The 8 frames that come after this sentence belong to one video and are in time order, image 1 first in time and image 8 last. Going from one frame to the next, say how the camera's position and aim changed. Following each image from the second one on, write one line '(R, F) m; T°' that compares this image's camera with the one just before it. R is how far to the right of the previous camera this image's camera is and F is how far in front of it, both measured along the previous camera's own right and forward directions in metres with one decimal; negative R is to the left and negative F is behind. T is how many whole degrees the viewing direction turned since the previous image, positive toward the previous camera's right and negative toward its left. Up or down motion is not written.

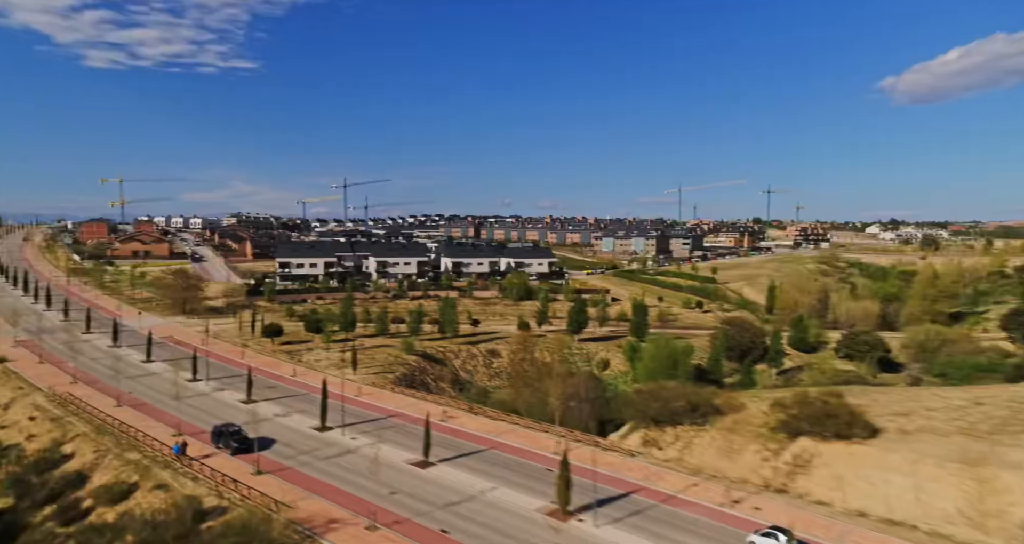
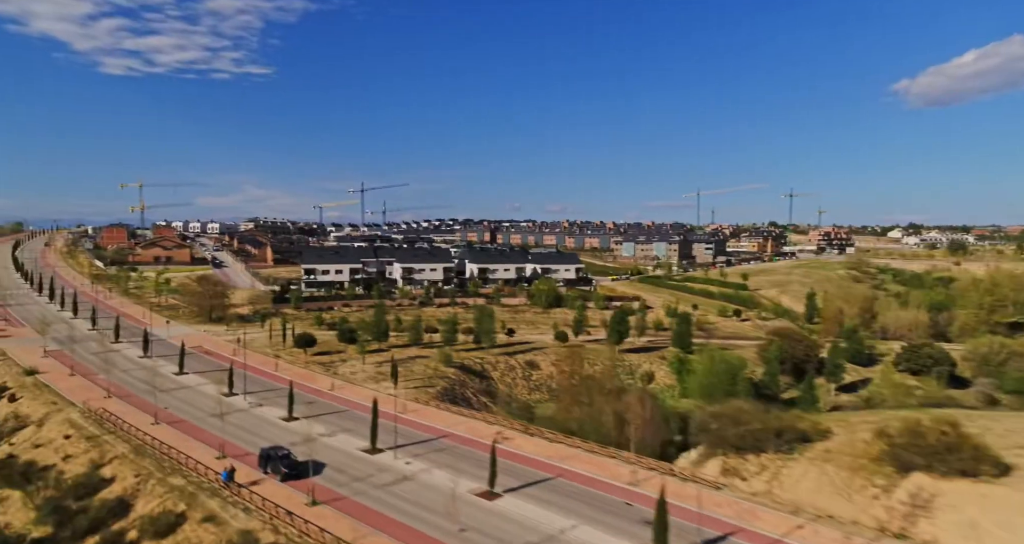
(-1.3, +1.0) m; -1°
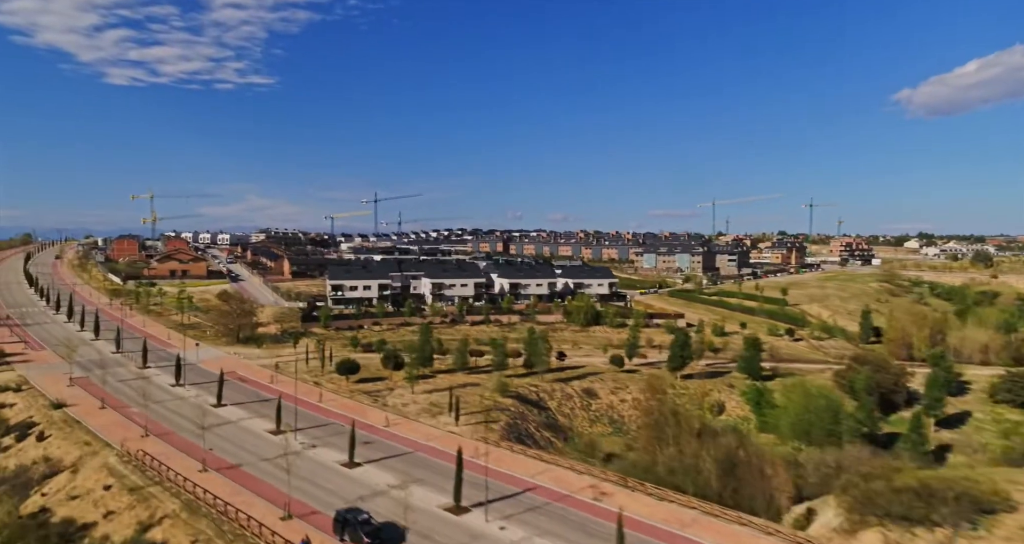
(-2.3, +2.0) m; 0°
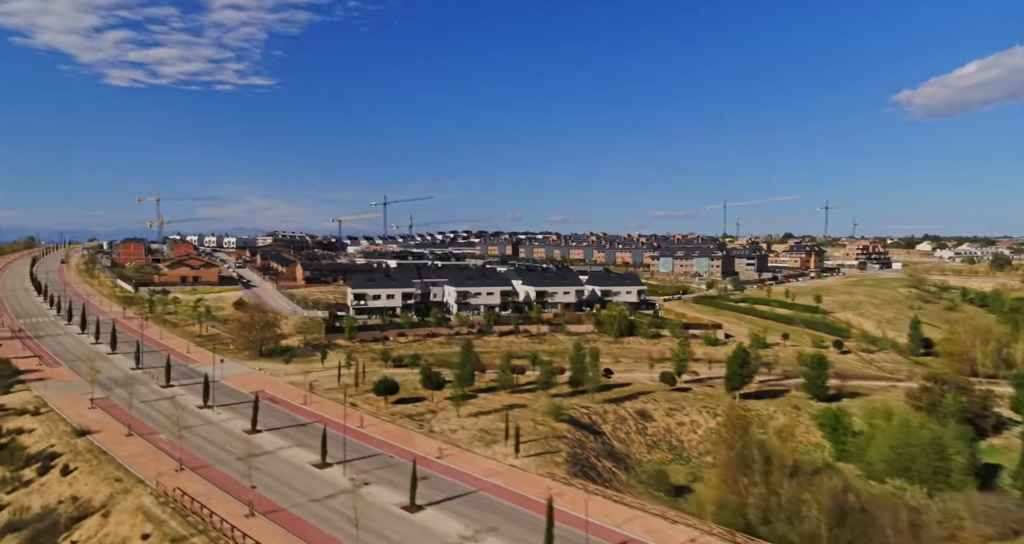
(-1.9, +1.8) m; 0°
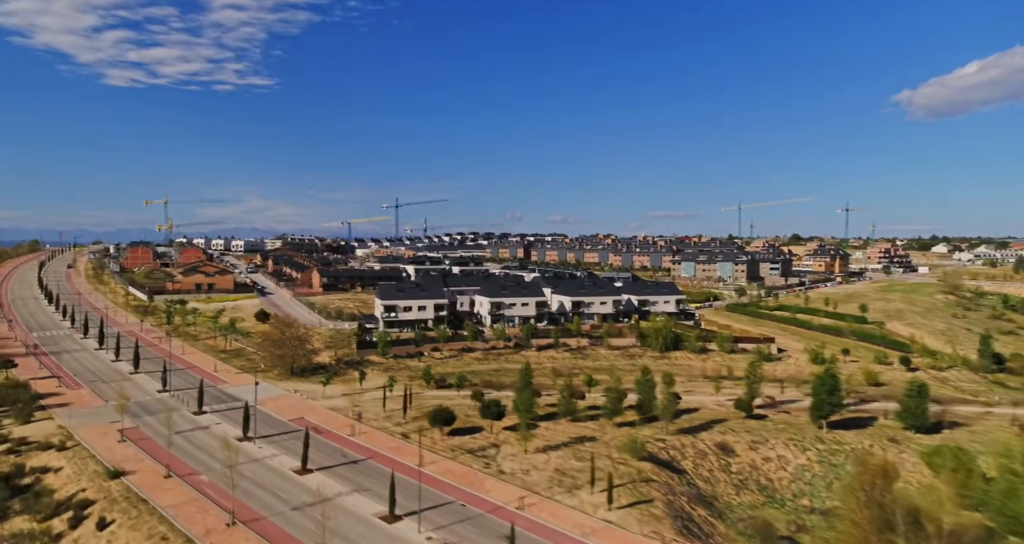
(-2.5, +2.3) m; 0°
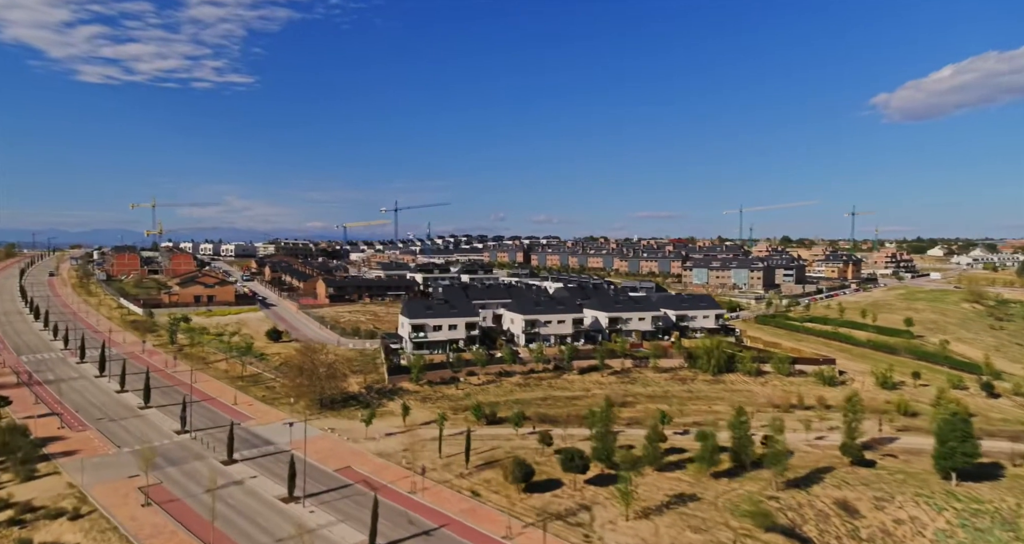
(-3.3, +3.3) m; +1°
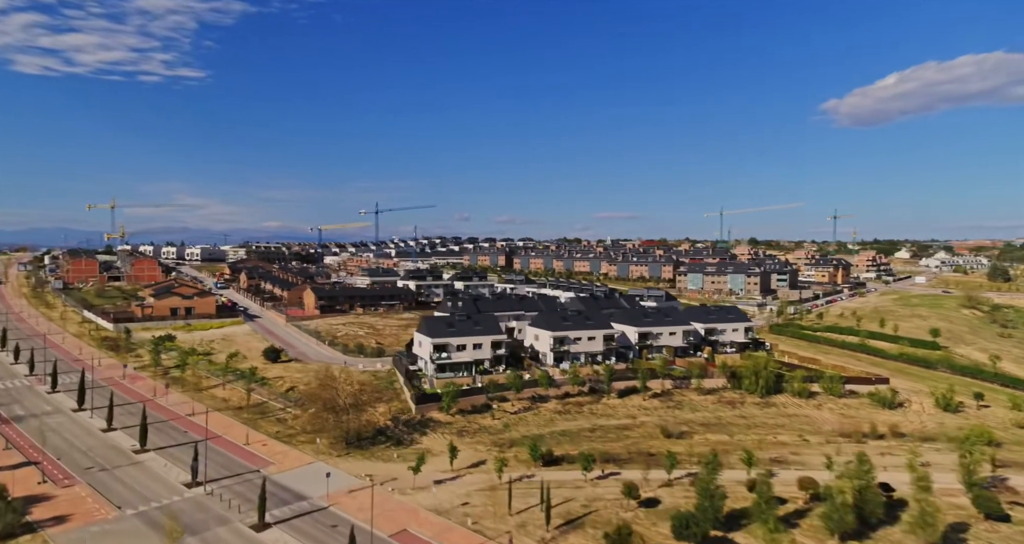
(-3.8, +3.6) m; +3°
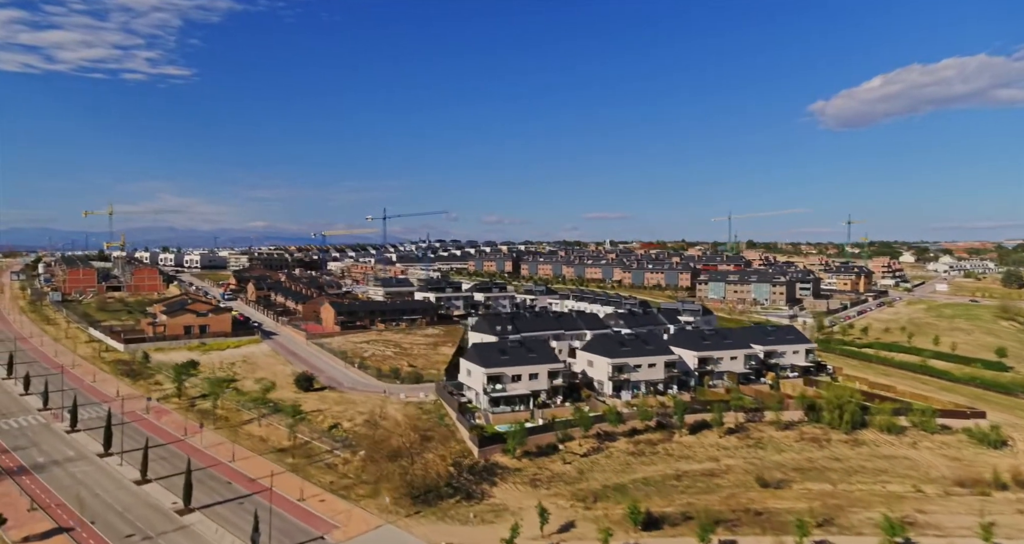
(-3.7, +3.3) m; +1°
